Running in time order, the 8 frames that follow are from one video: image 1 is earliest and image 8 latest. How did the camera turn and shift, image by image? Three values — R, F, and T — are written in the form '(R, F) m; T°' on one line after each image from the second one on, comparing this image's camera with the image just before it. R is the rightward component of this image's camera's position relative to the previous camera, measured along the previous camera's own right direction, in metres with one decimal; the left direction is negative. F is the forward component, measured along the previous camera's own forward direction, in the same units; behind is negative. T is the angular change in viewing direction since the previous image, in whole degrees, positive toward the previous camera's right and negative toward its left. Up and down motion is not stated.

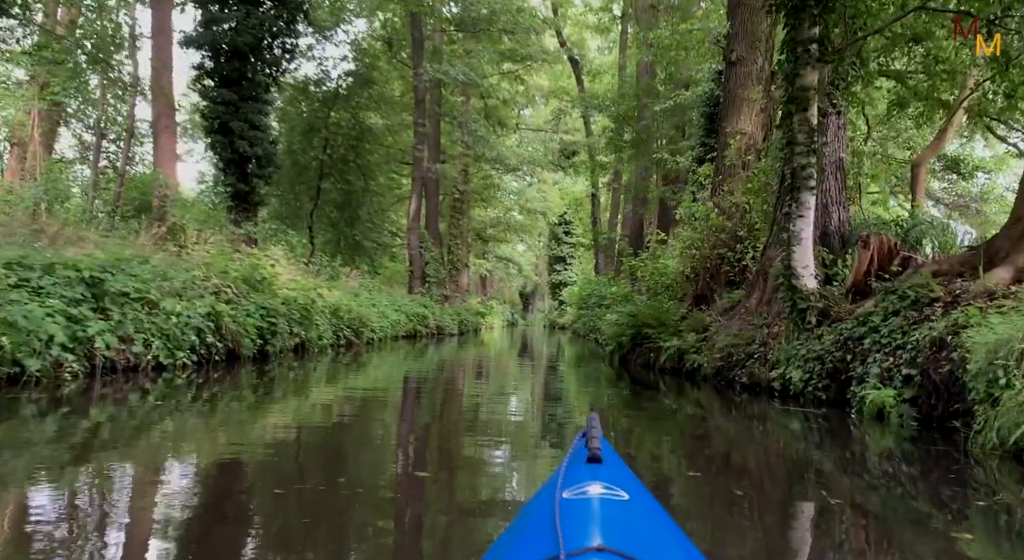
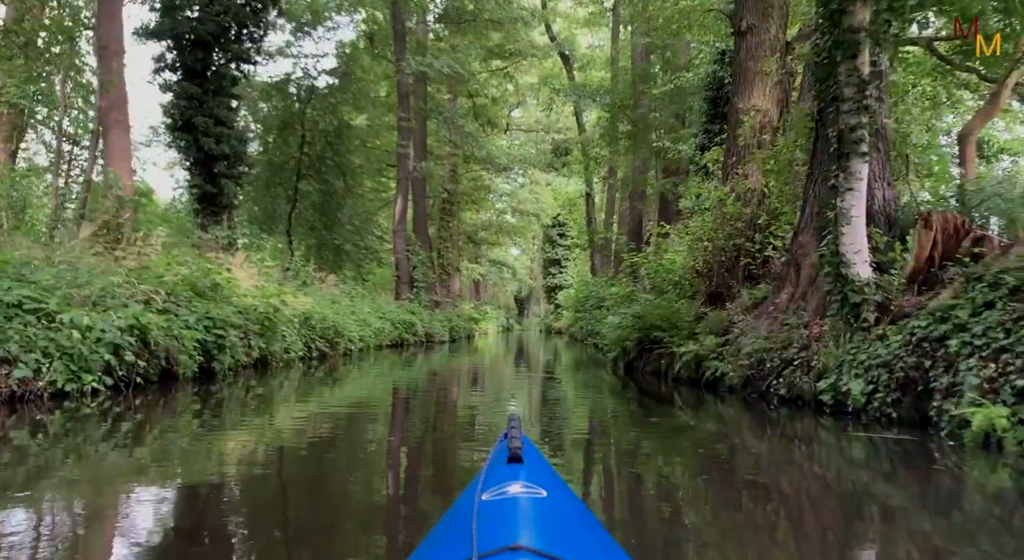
(+0.1, +1.3) m; 0°
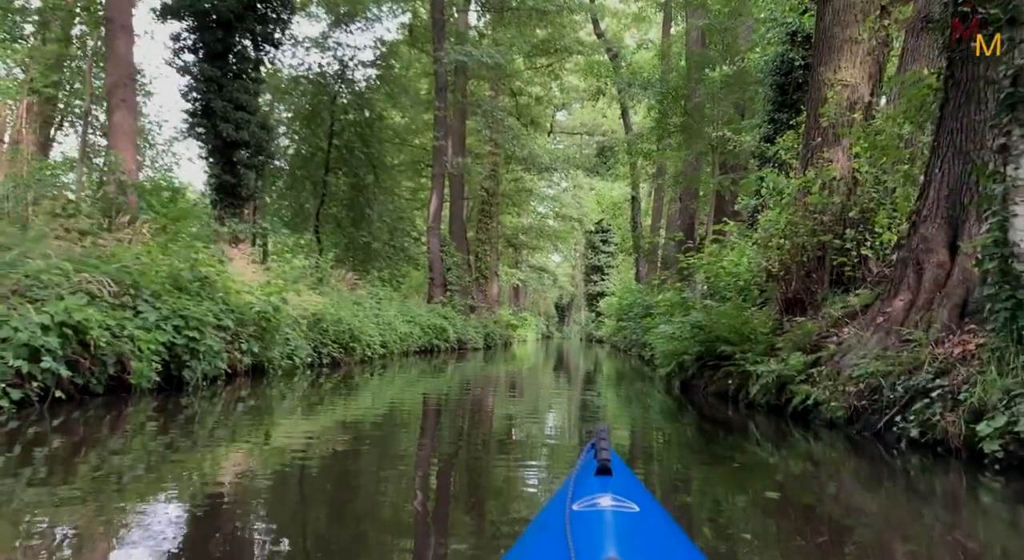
(0.0, +1.5) m; -3°
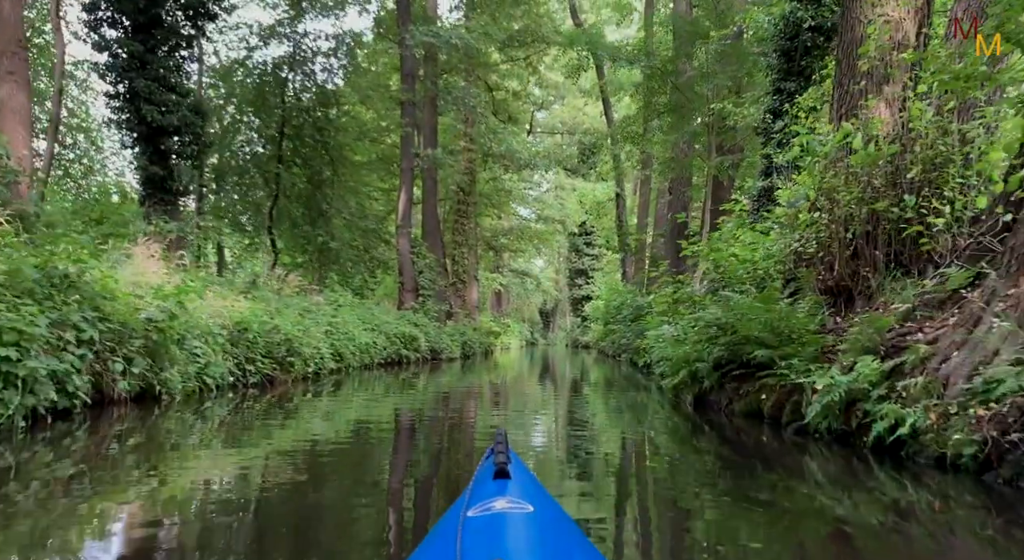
(+0.2, +1.9) m; +1°
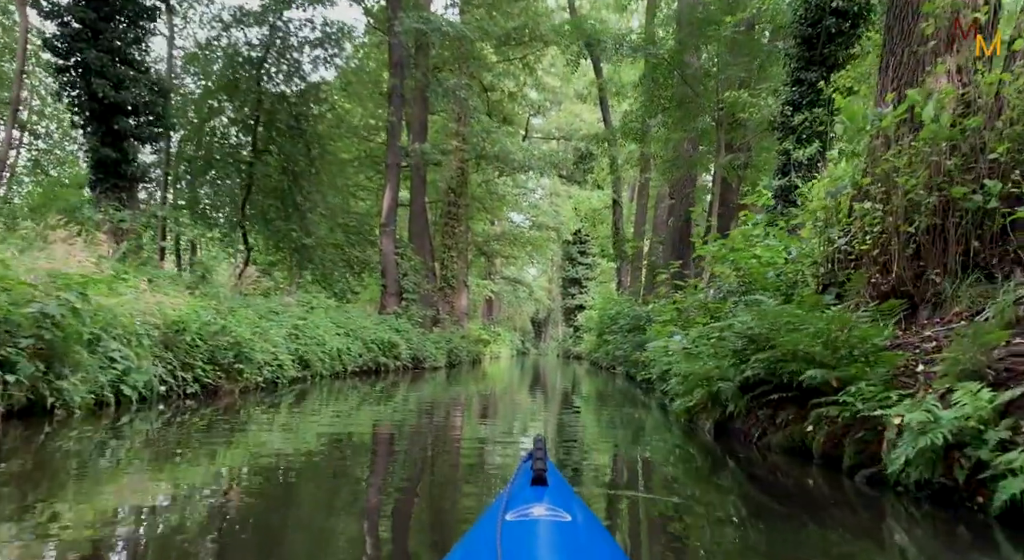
(+0.1, +1.2) m; 0°
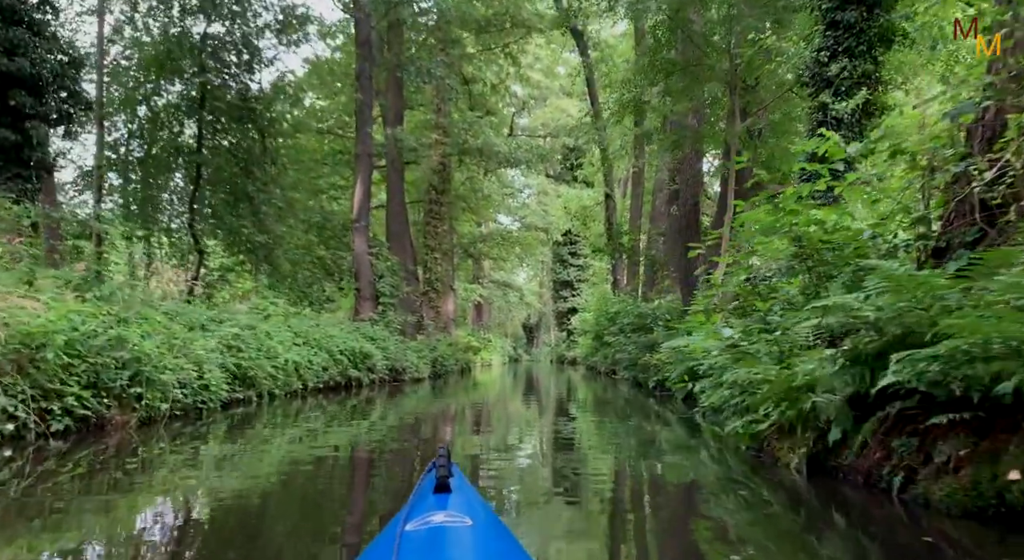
(0.0, +2.0) m; +1°
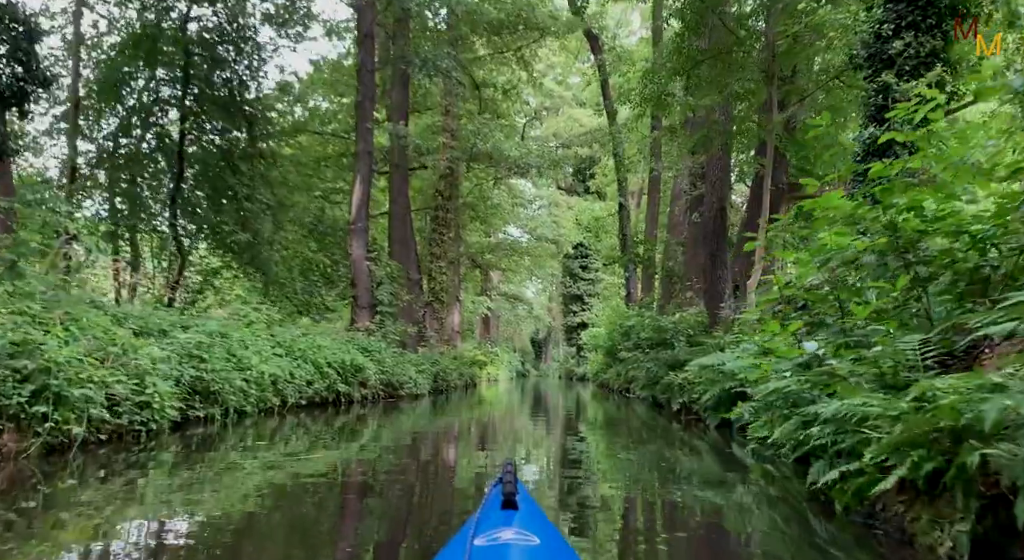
(0.0, +1.3) m; -1°
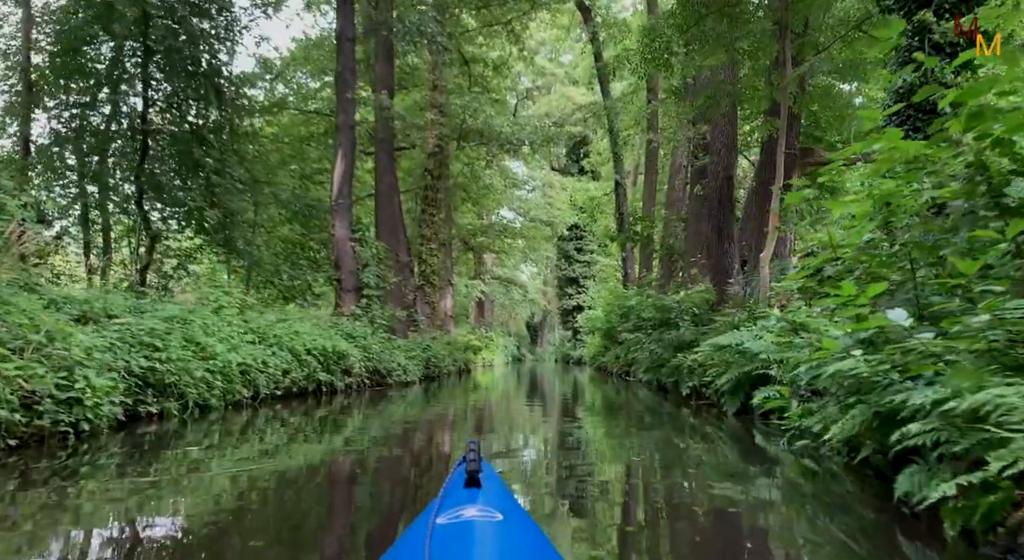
(0.0, +0.9) m; 0°
